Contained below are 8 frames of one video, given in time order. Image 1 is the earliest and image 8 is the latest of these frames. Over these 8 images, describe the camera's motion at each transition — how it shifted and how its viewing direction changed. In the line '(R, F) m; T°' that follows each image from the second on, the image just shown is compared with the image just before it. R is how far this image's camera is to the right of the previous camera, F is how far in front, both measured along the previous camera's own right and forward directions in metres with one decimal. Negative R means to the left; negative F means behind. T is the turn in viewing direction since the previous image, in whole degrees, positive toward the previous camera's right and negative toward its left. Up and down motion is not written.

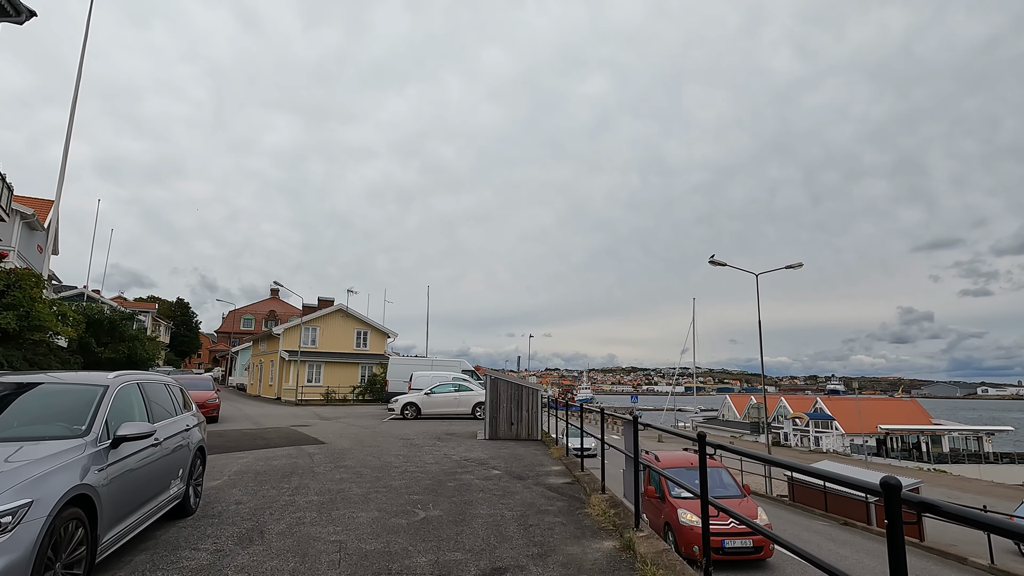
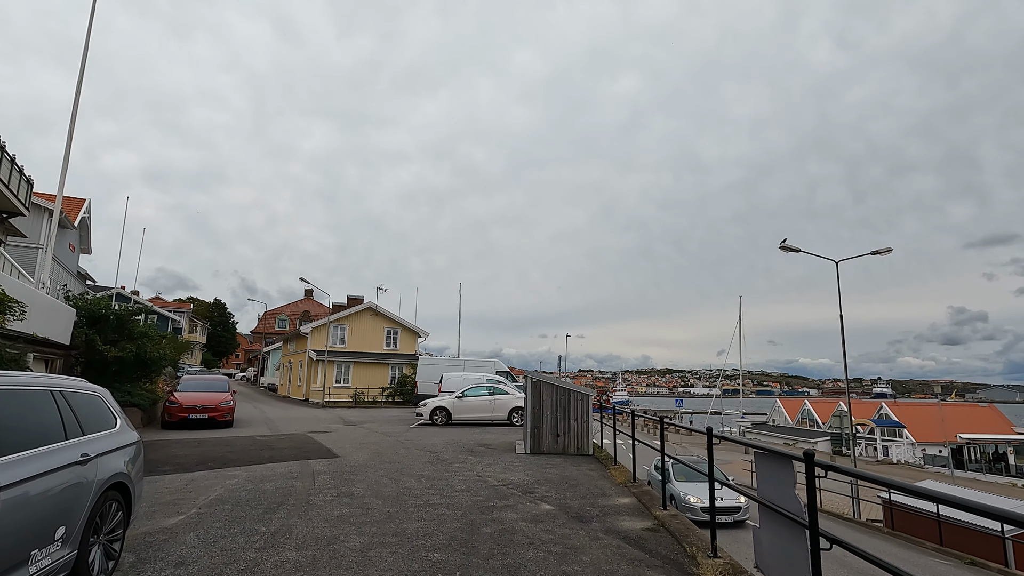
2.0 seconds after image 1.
(-0.3, +2.1) m; -3°
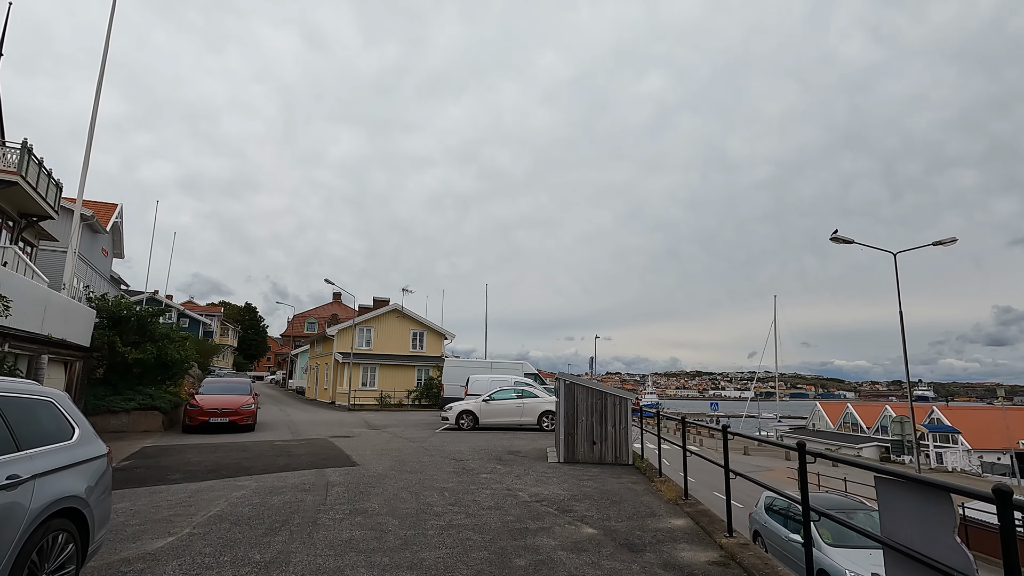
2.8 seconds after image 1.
(-0.1, +0.9) m; -3°
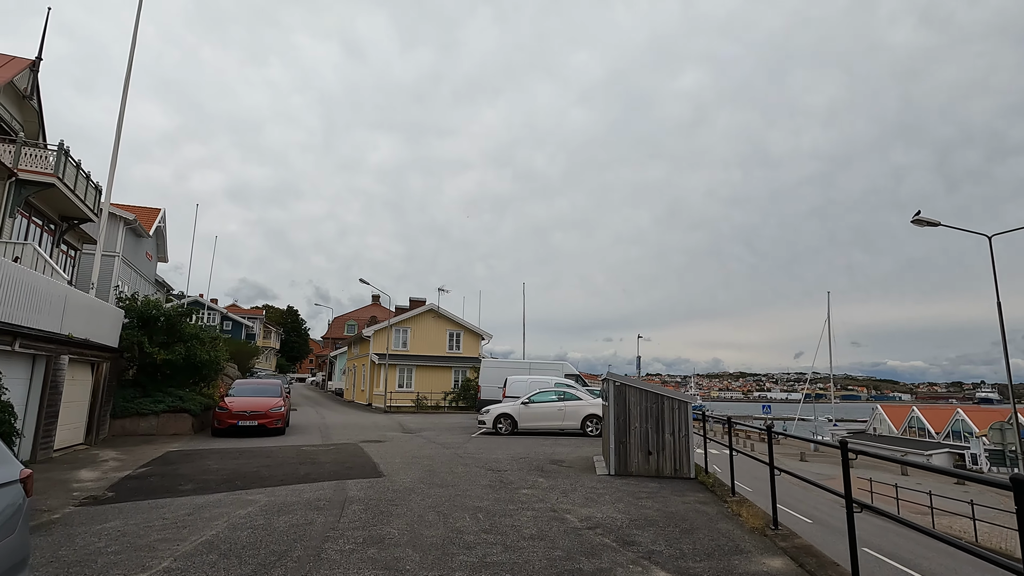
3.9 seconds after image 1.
(-0.1, +1.1) m; -4°
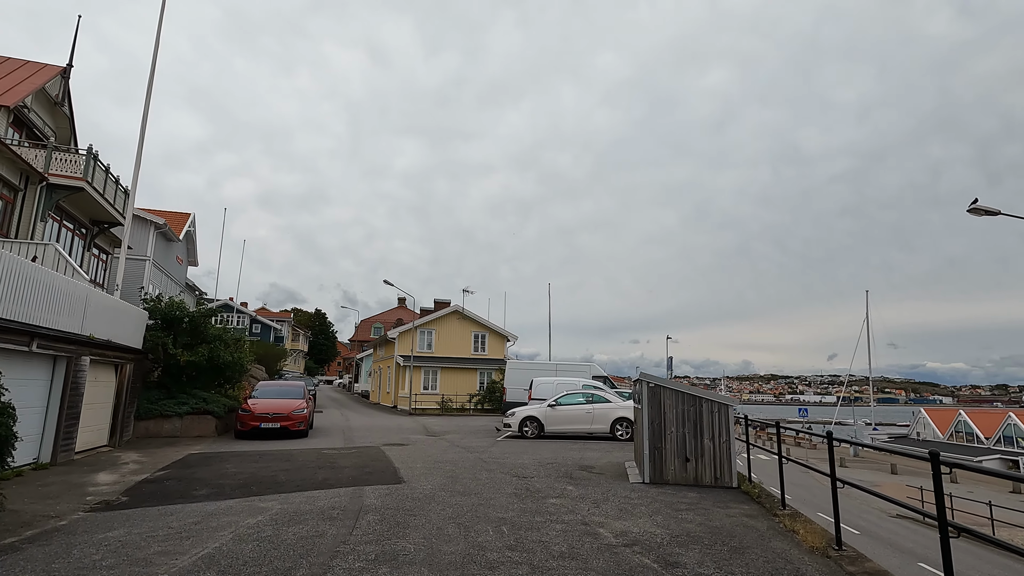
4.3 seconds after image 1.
(0.0, +0.5) m; -3°
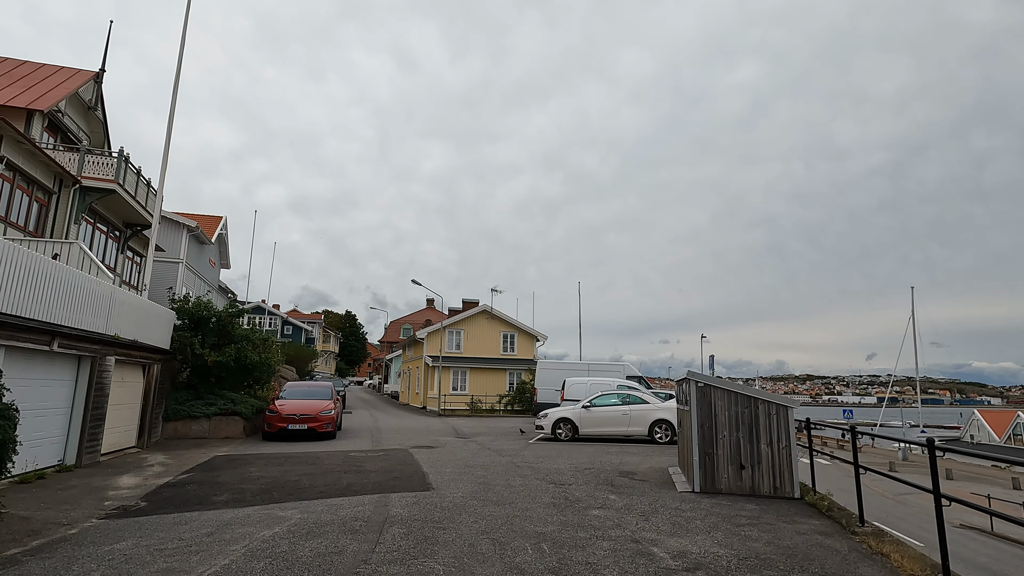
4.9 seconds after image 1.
(-0.1, +0.6) m; -3°
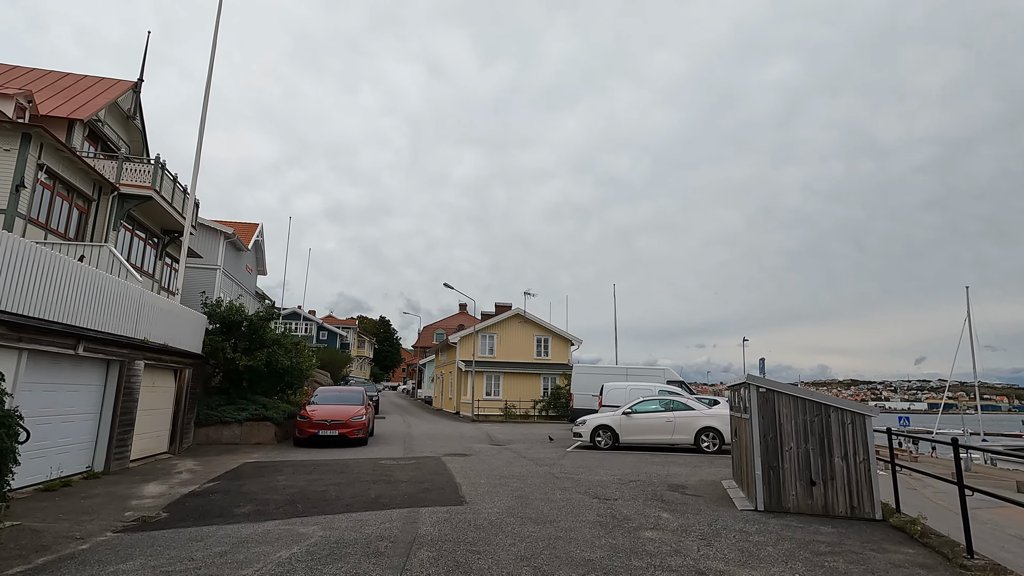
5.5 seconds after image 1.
(-0.1, +0.6) m; -3°
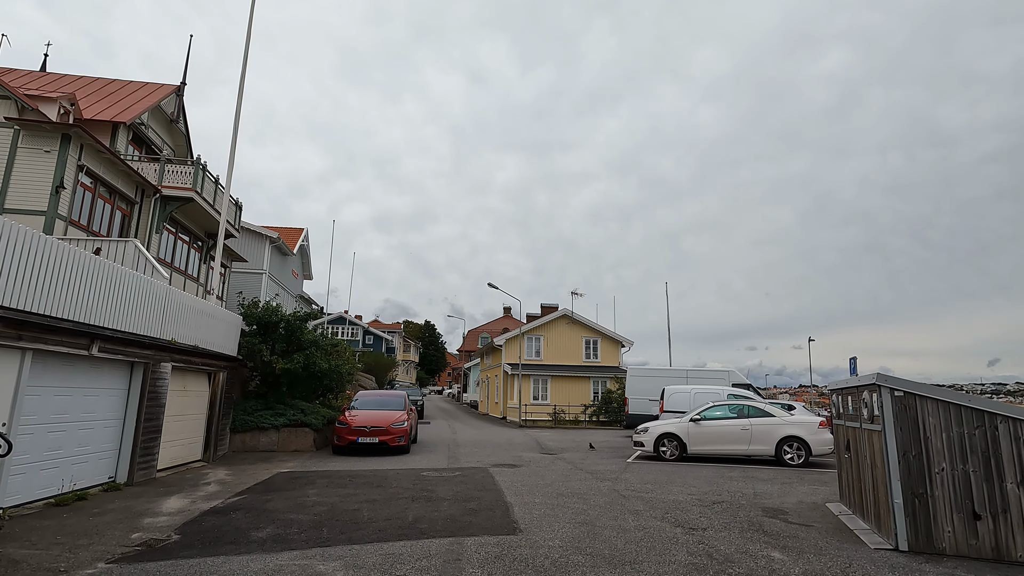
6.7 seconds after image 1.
(-0.2, +1.3) m; -5°
